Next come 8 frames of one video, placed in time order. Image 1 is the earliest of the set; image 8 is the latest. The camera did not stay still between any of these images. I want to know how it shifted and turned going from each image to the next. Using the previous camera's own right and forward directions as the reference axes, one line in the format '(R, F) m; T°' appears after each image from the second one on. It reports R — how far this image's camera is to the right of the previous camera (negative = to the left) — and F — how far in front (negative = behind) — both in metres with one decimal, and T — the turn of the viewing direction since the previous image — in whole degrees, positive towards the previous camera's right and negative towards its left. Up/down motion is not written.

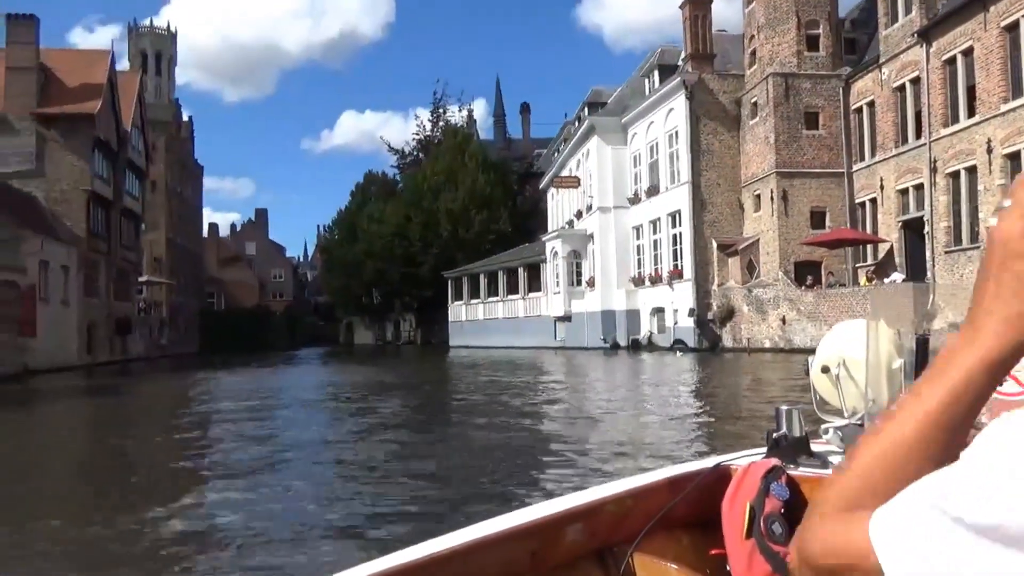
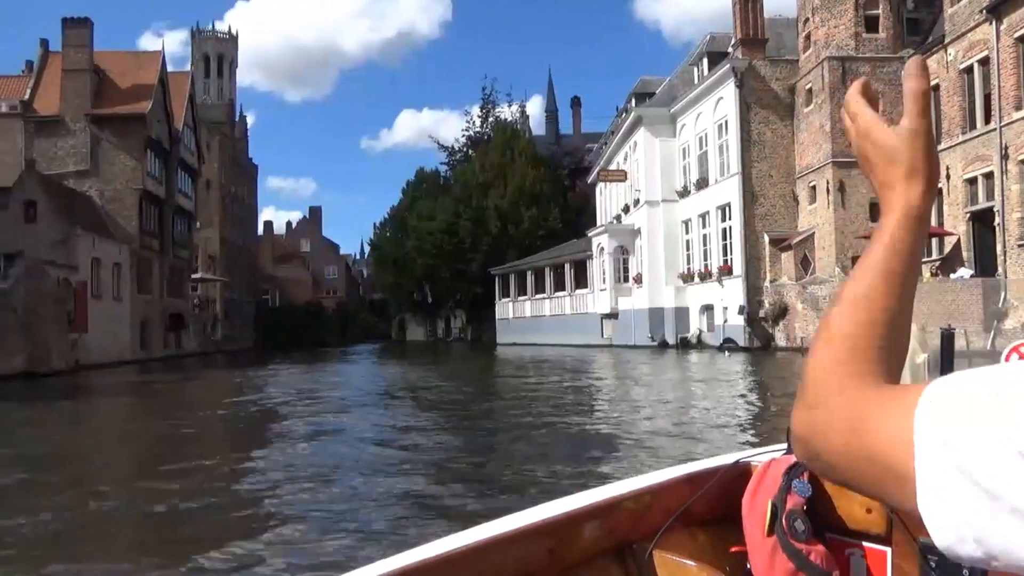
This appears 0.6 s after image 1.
(+0.5, +0.7) m; -4°
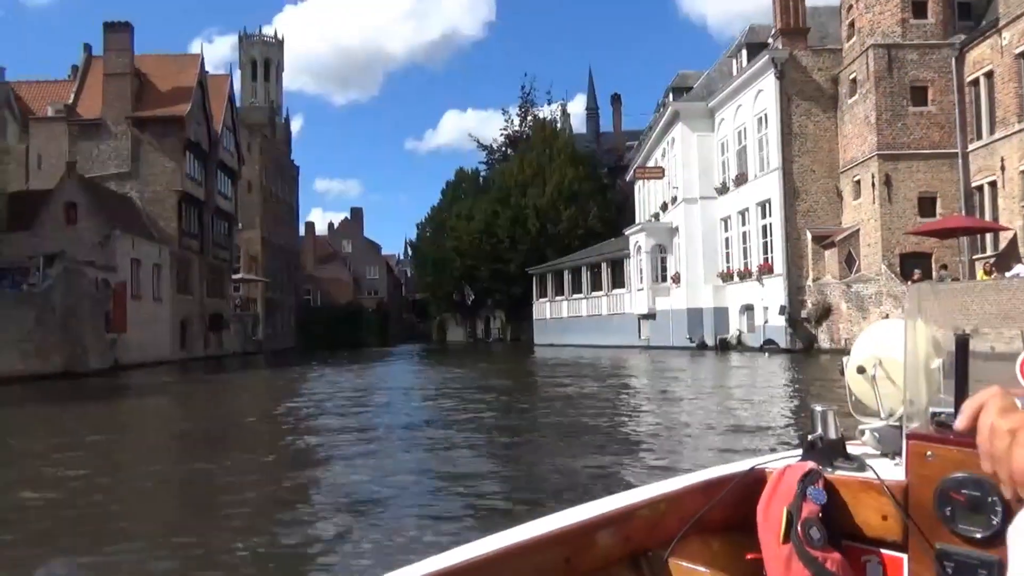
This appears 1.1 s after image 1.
(+0.4, +0.5) m; -3°
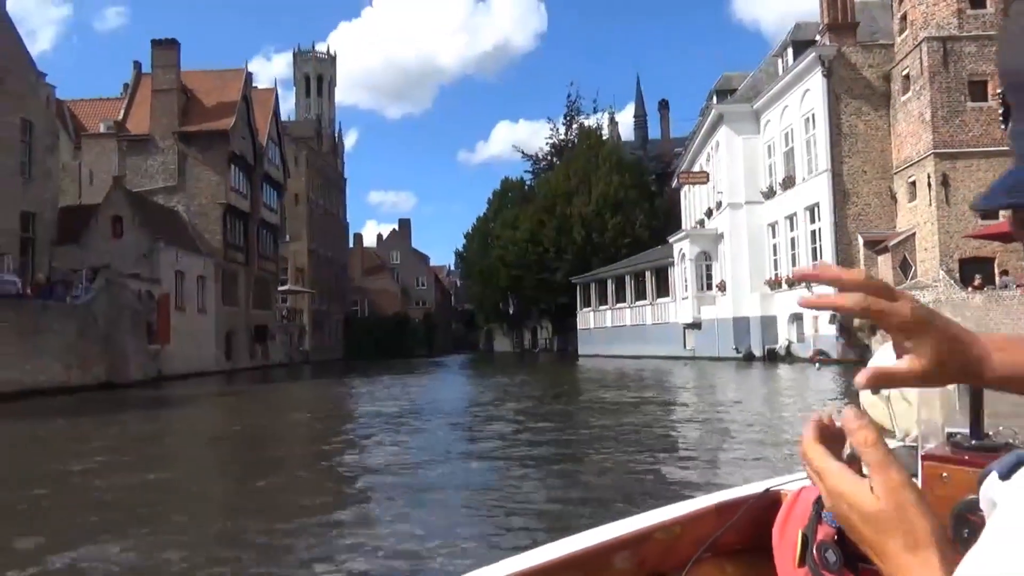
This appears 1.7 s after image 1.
(+0.5, +0.6) m; -4°
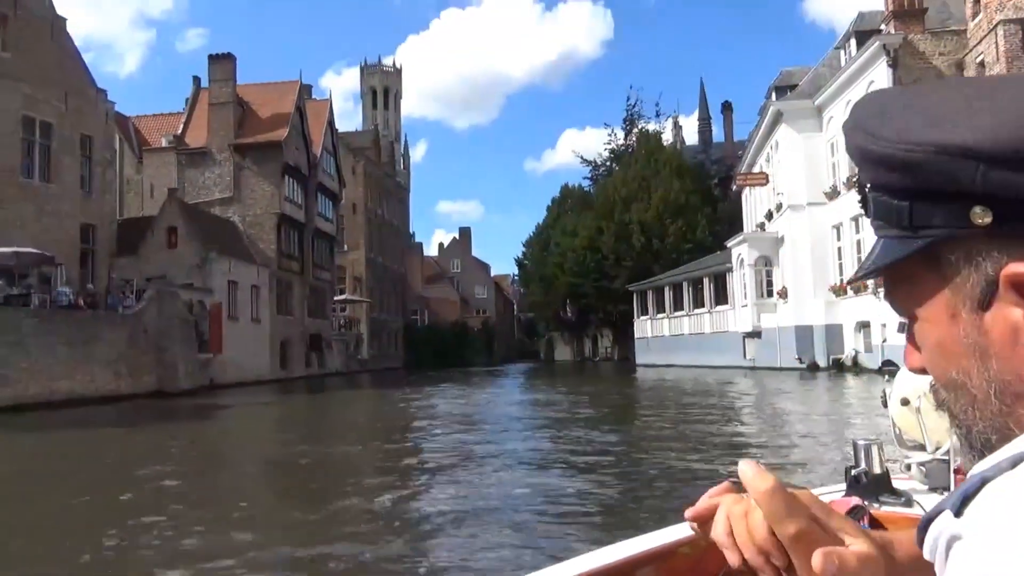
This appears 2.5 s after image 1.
(+0.6, +0.8) m; -5°
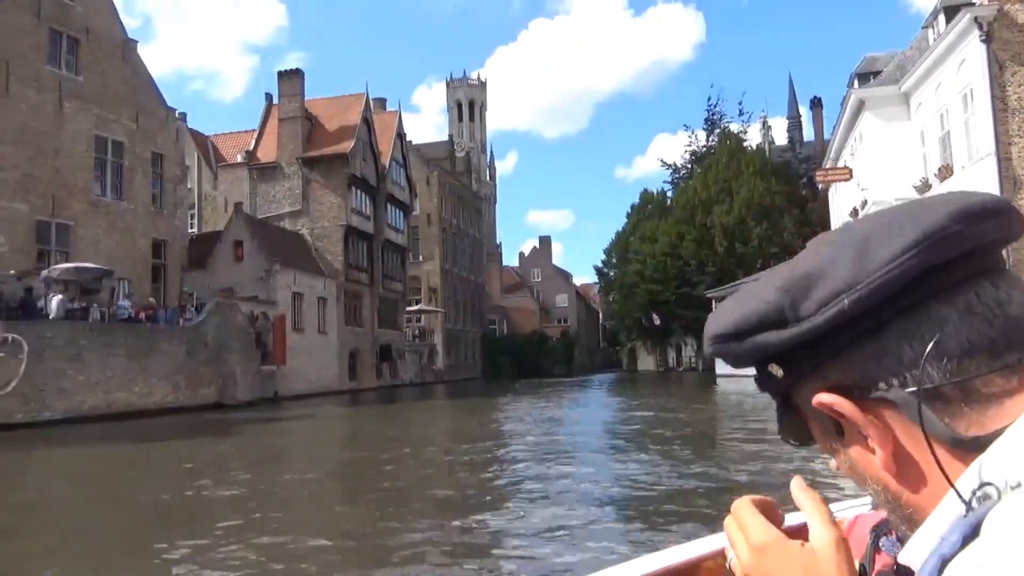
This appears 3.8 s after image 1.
(+1.0, +1.2) m; -6°
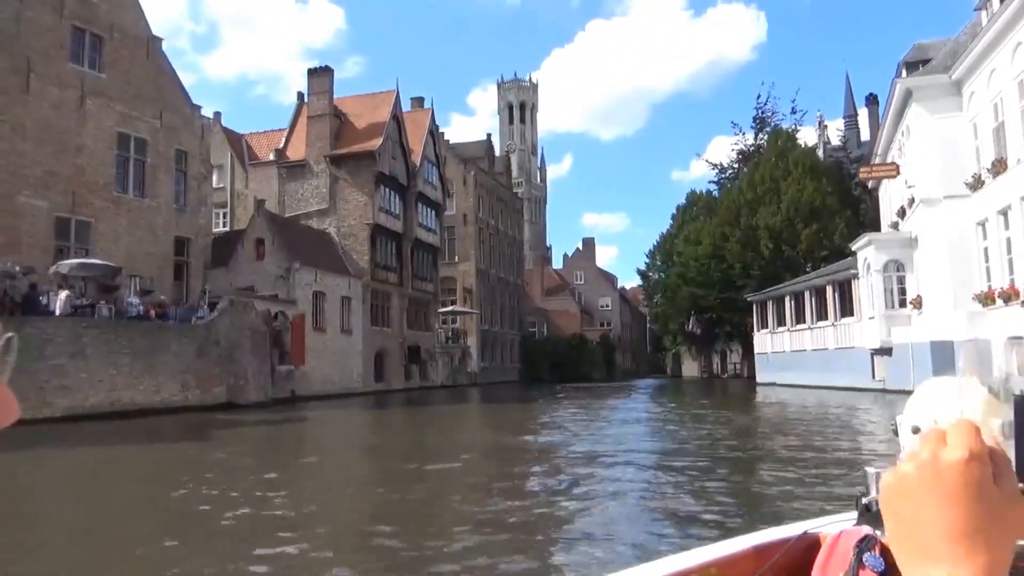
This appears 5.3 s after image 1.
(+1.1, +1.2) m; -4°
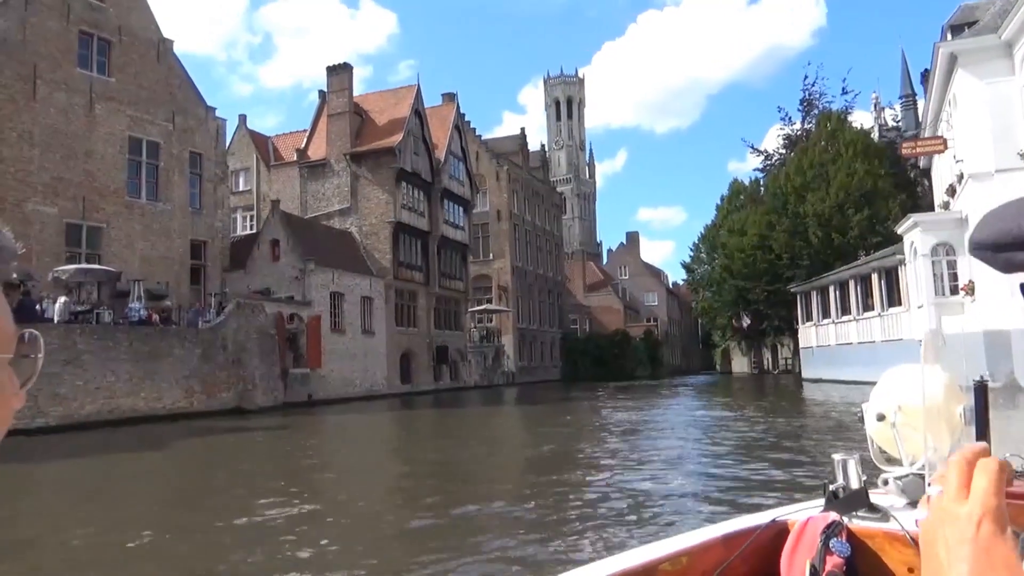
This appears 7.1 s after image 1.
(+1.2, +1.4) m; -4°
